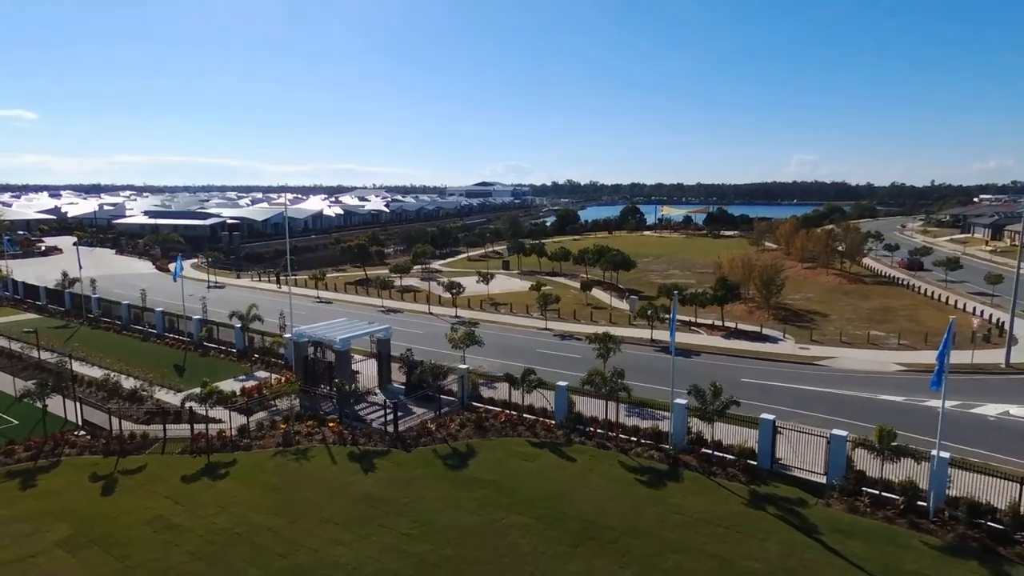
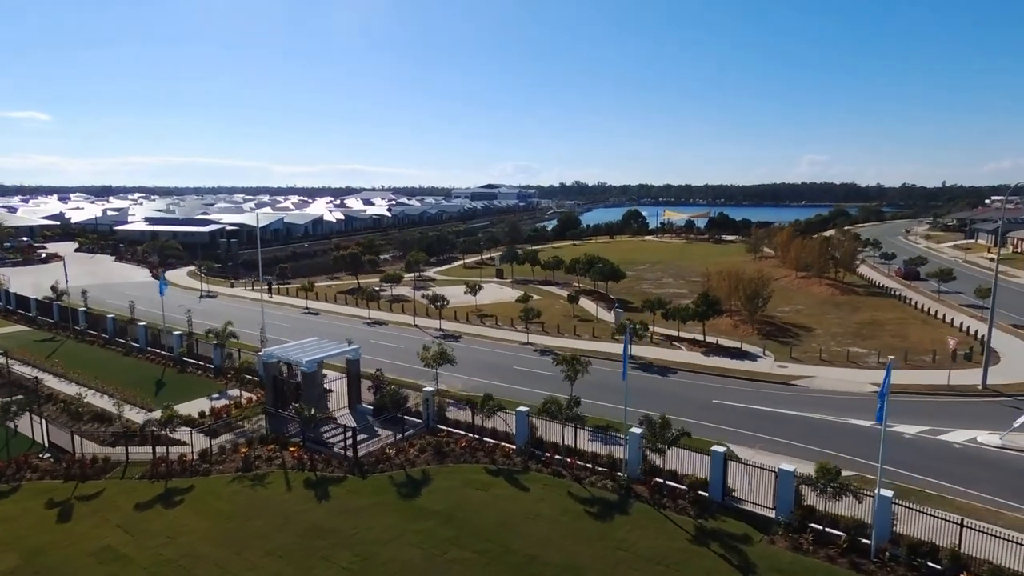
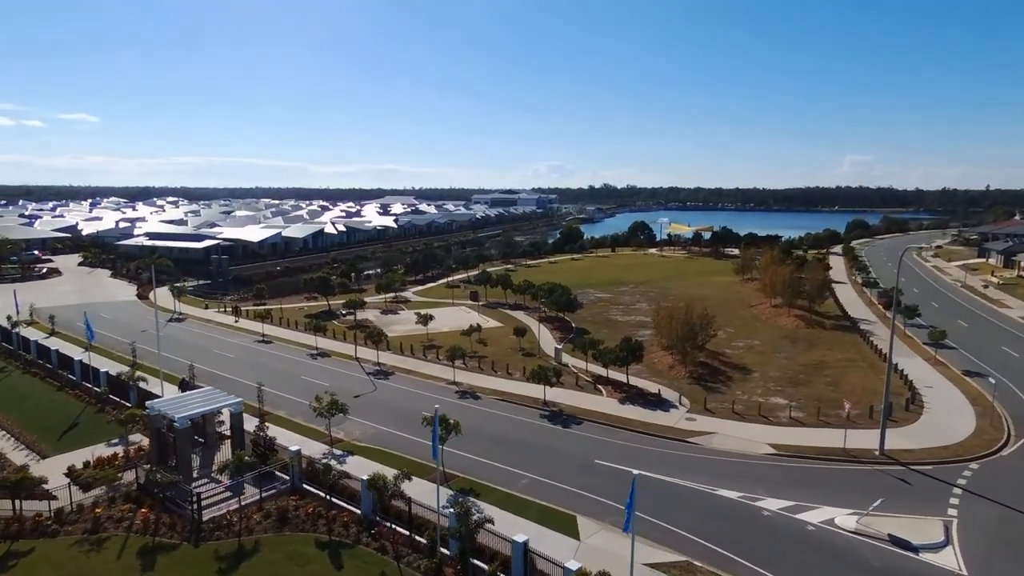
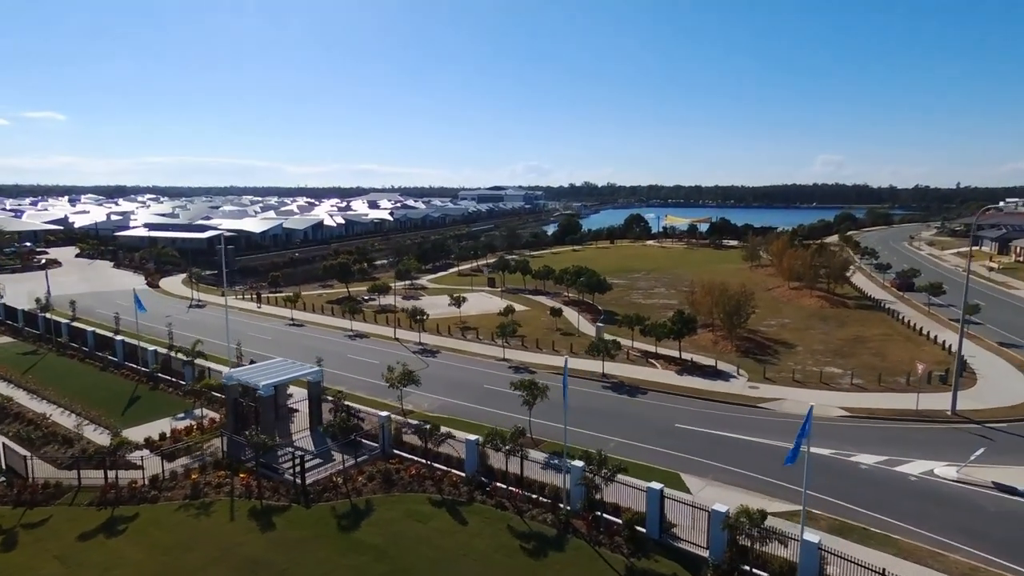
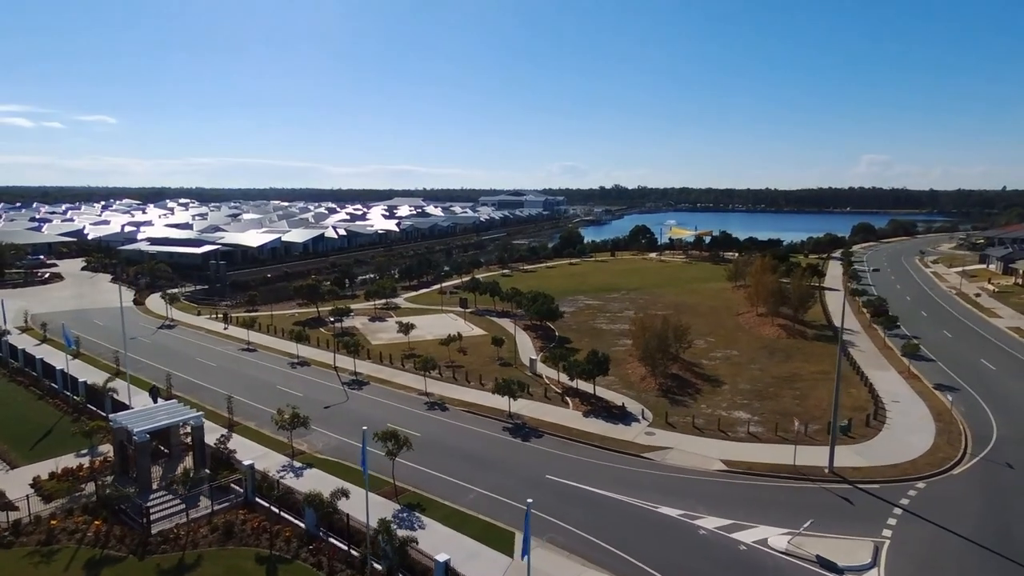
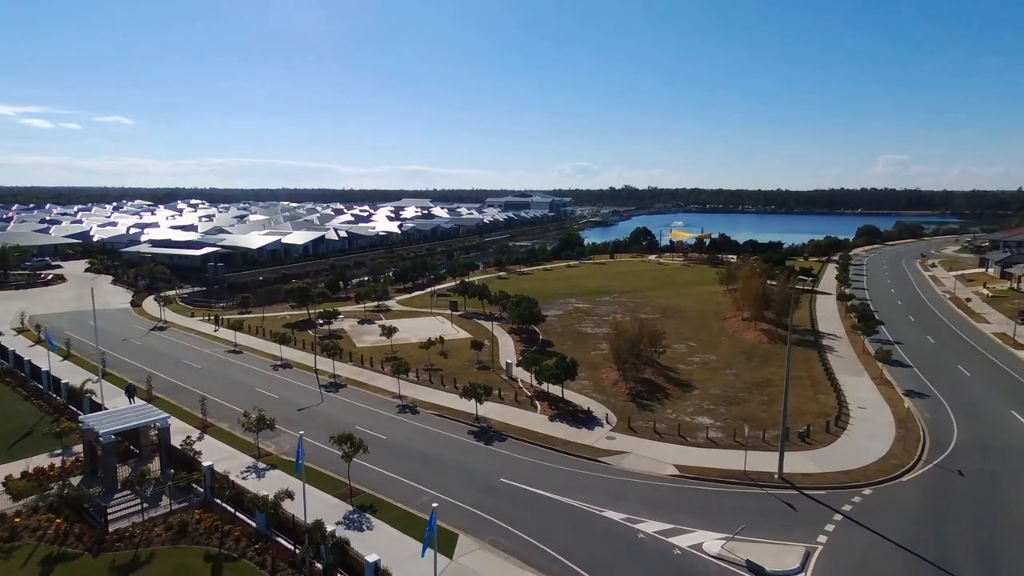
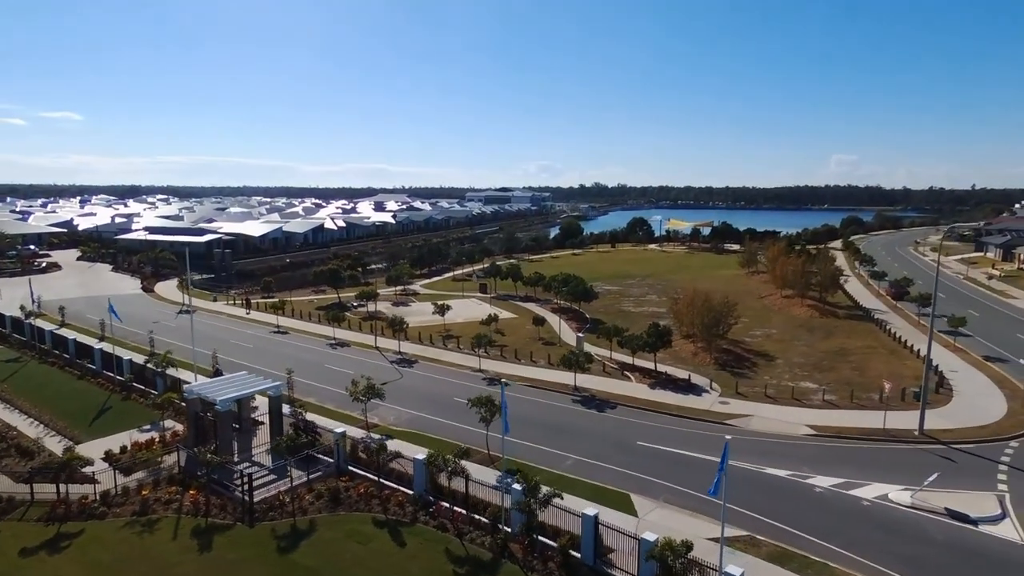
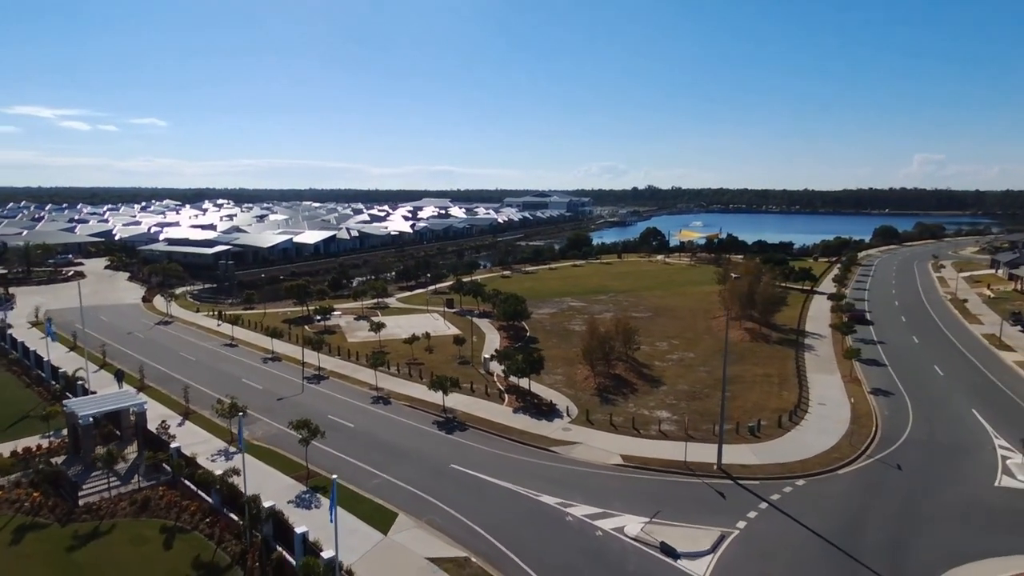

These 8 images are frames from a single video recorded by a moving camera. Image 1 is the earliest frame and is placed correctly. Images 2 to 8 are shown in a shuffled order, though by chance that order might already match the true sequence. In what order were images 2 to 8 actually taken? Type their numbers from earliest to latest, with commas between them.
2, 4, 7, 3, 5, 6, 8
